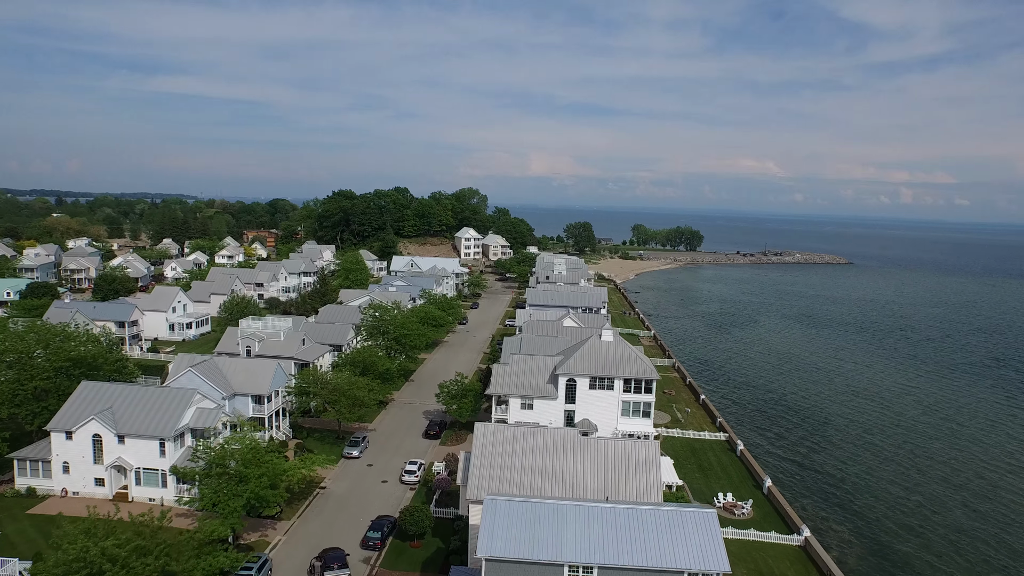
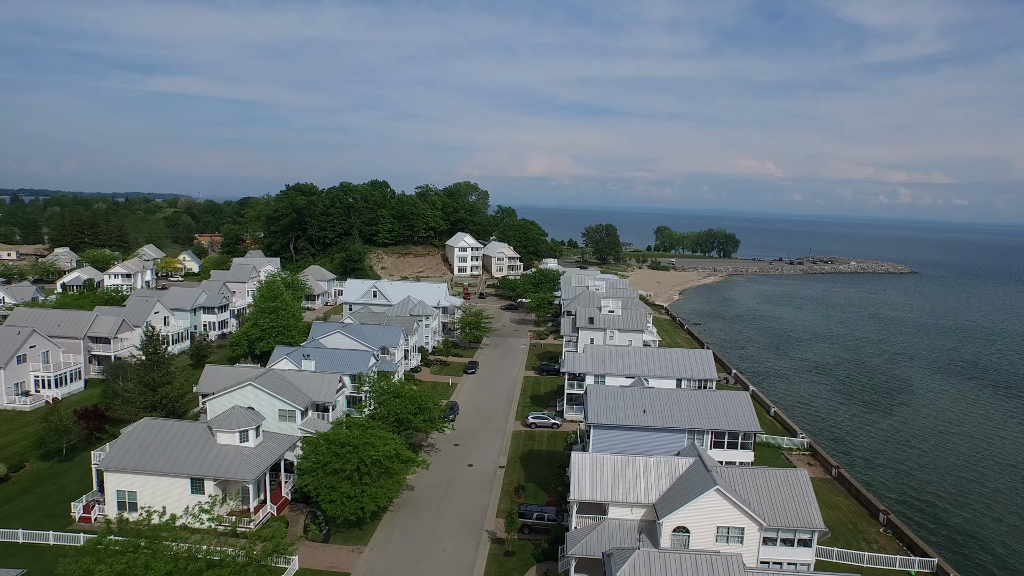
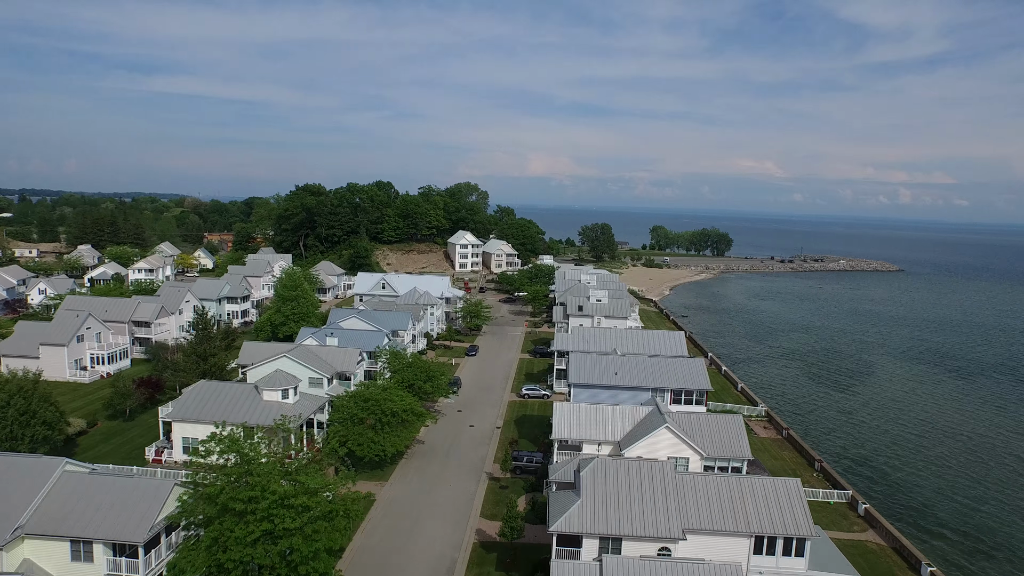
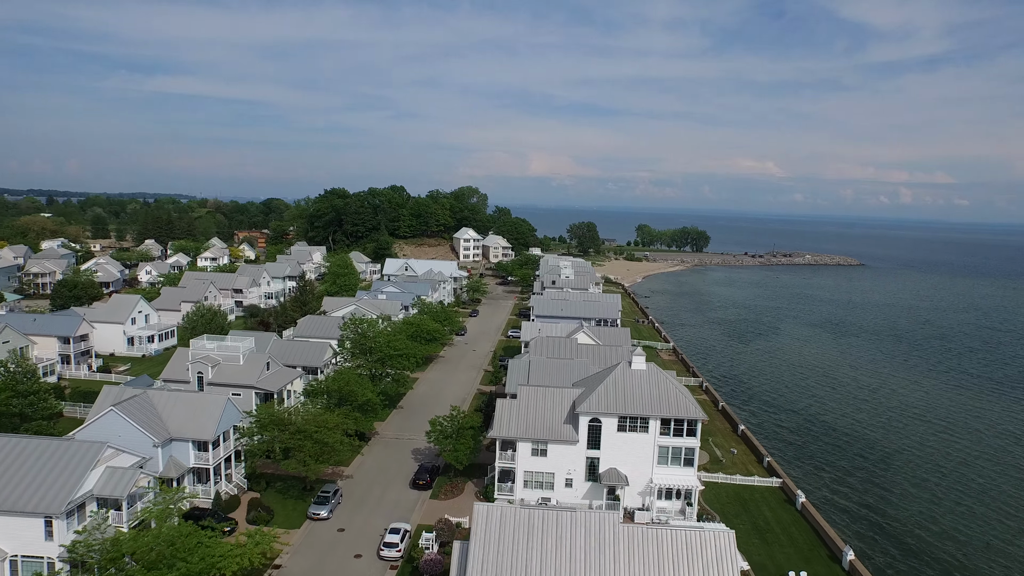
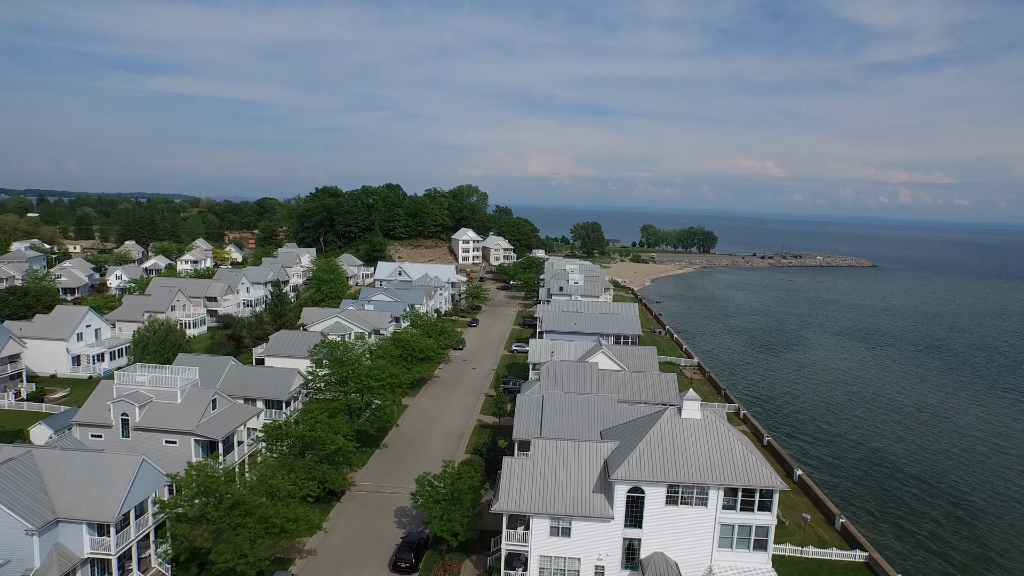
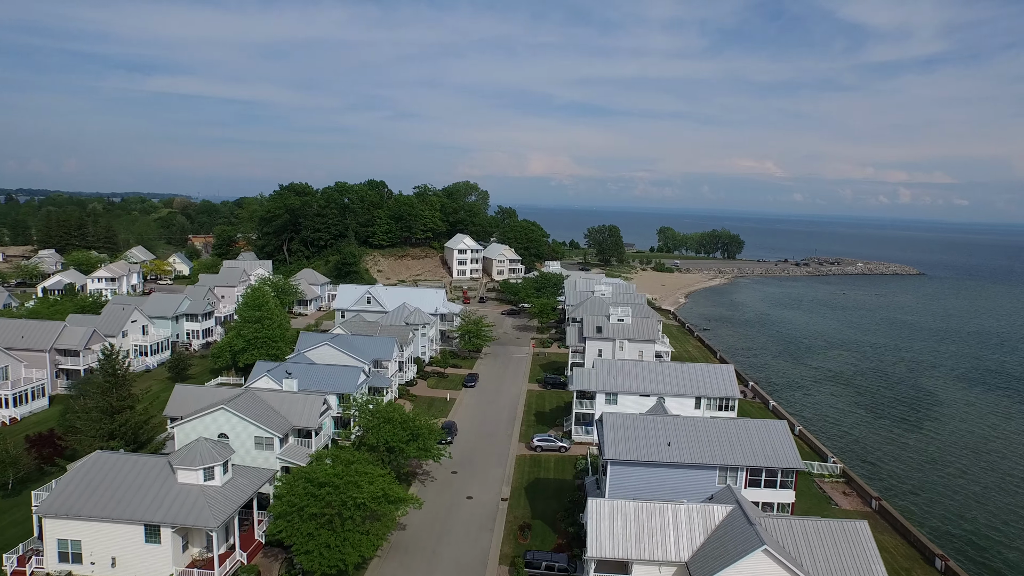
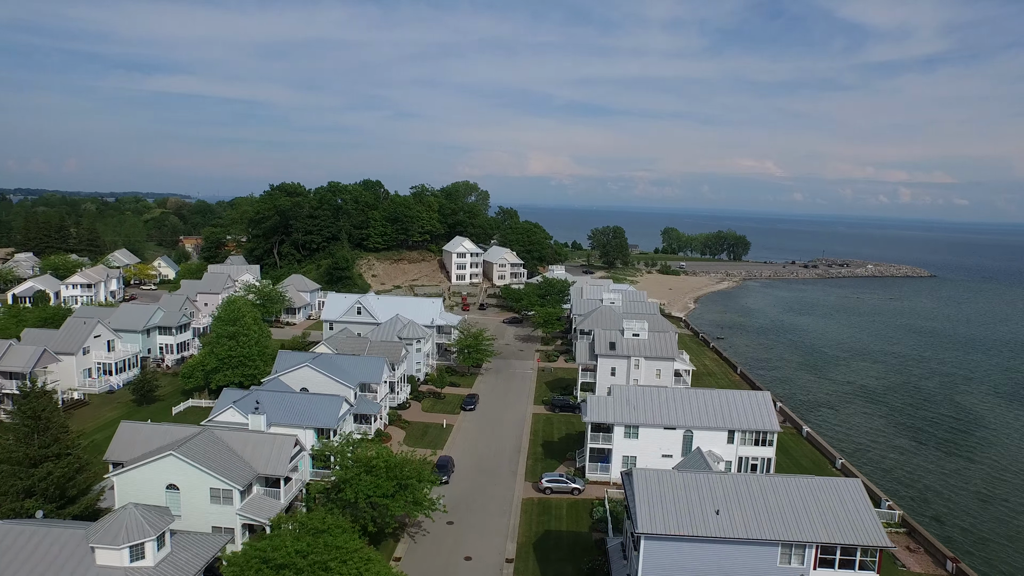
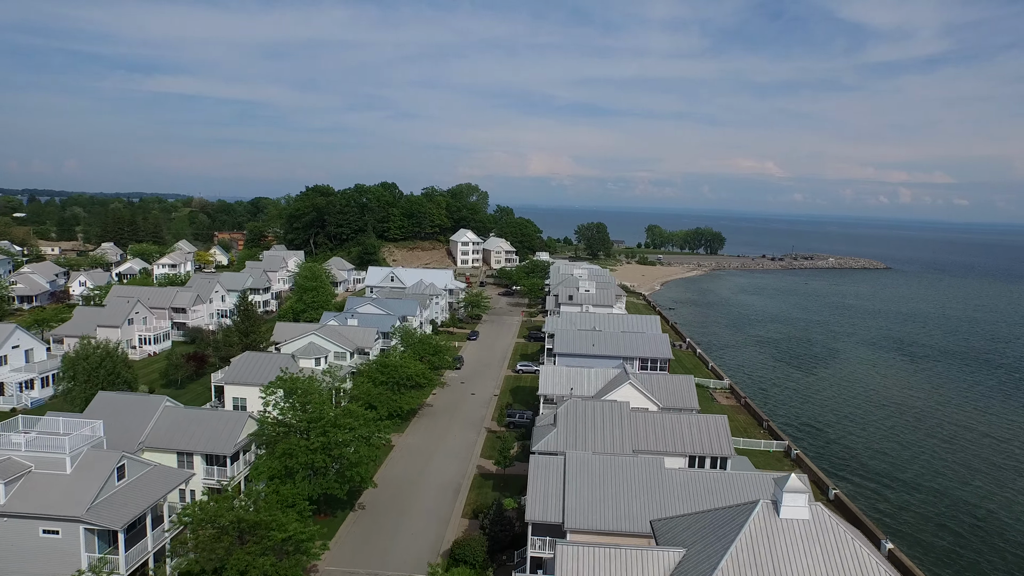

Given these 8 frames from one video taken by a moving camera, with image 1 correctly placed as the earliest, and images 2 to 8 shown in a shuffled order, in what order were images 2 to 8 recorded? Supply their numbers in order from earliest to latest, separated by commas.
4, 5, 8, 3, 2, 6, 7
